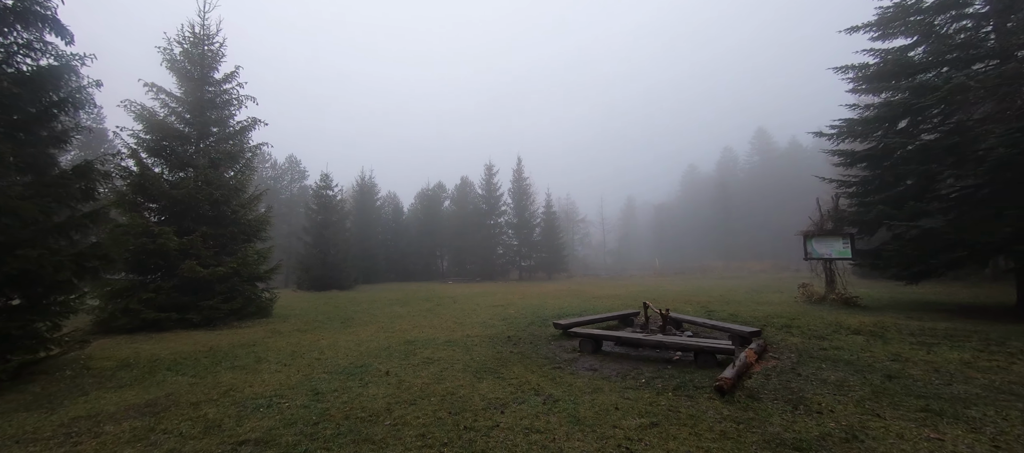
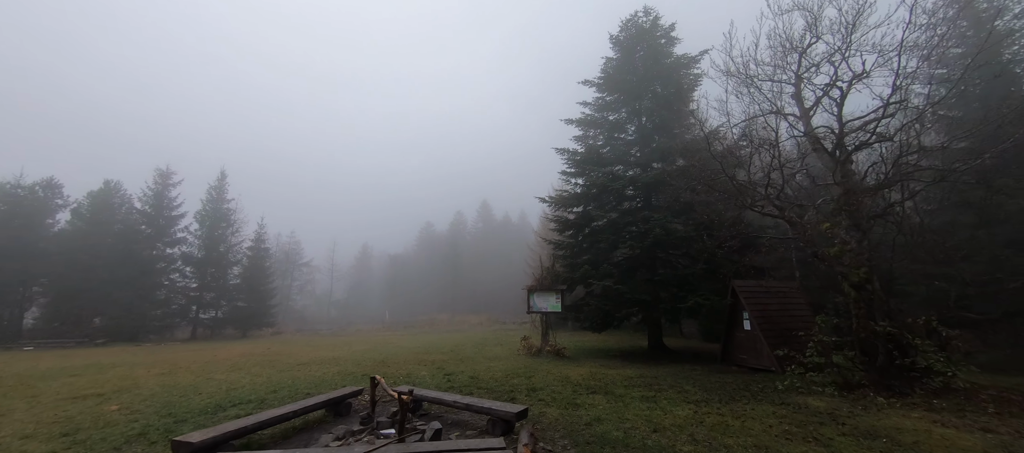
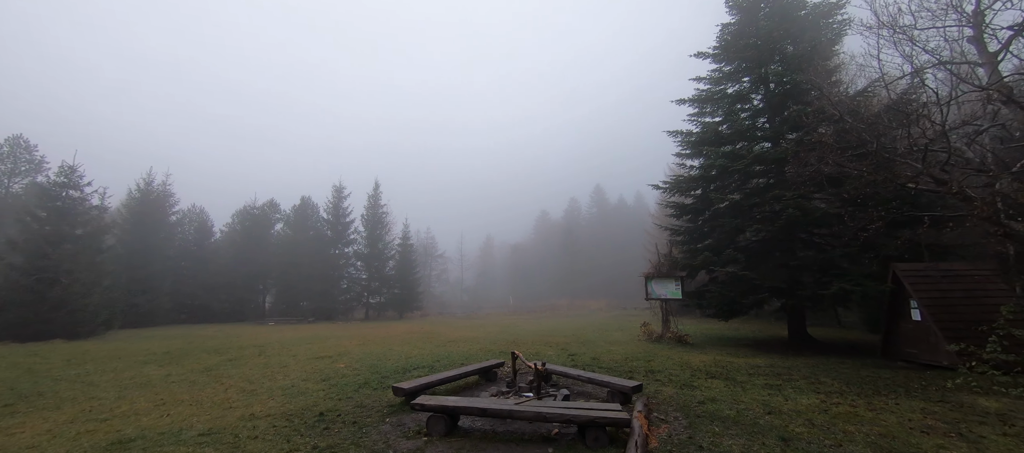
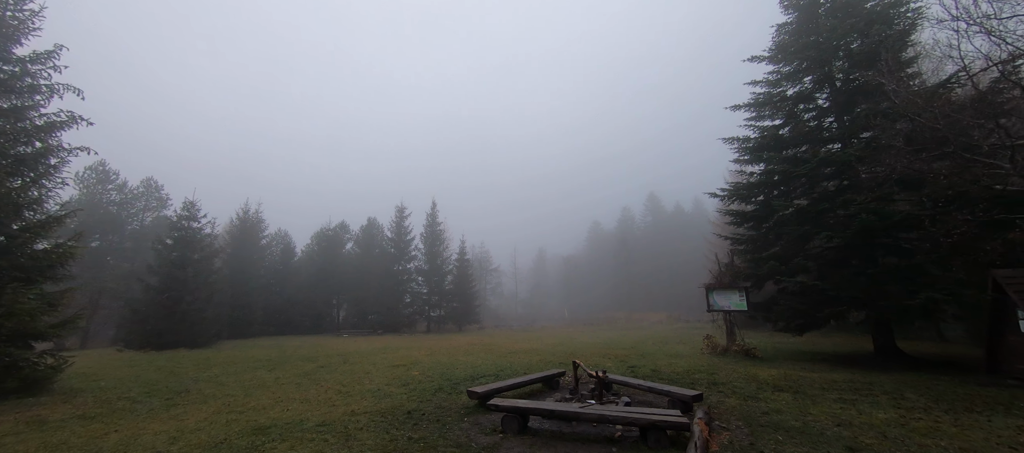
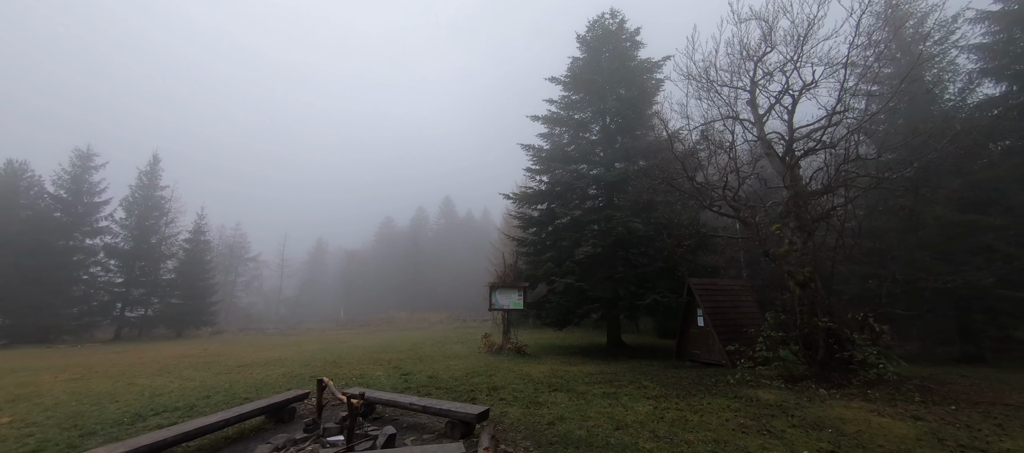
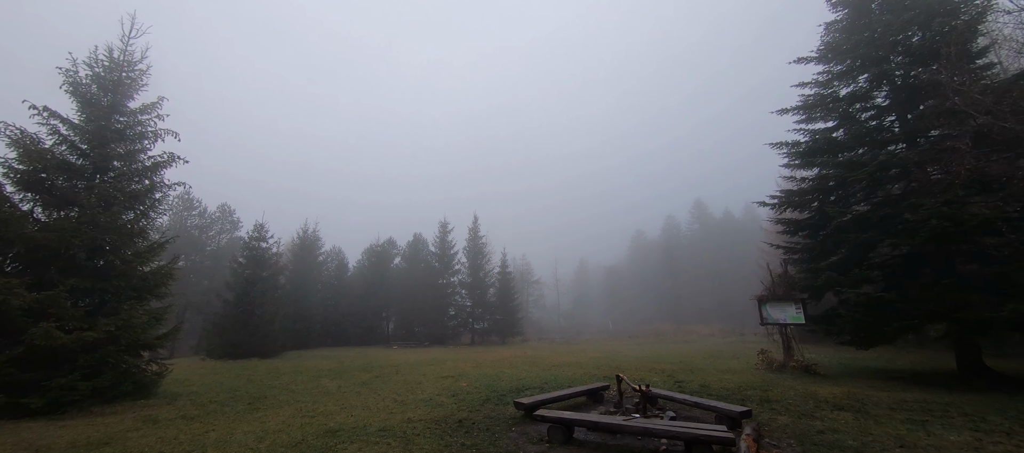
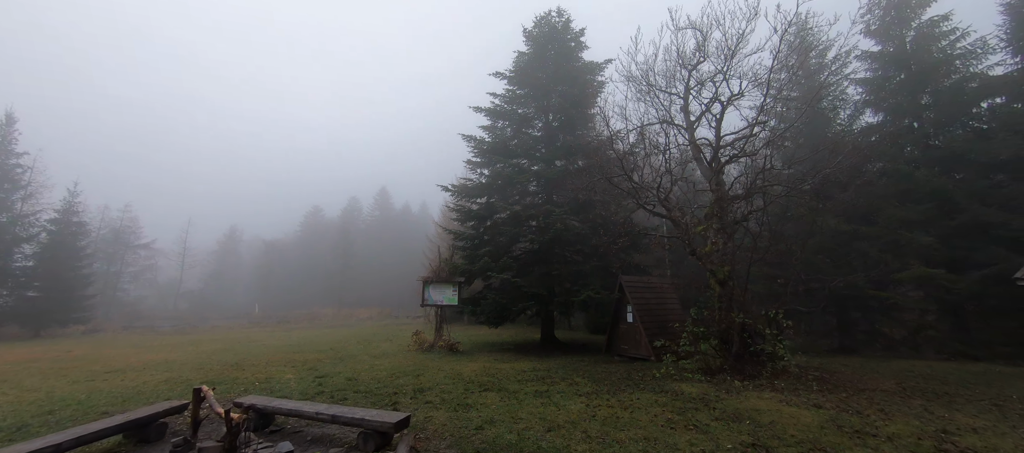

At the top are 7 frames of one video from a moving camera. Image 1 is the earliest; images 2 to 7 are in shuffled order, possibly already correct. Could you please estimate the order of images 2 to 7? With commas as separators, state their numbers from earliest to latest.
6, 4, 3, 2, 5, 7
